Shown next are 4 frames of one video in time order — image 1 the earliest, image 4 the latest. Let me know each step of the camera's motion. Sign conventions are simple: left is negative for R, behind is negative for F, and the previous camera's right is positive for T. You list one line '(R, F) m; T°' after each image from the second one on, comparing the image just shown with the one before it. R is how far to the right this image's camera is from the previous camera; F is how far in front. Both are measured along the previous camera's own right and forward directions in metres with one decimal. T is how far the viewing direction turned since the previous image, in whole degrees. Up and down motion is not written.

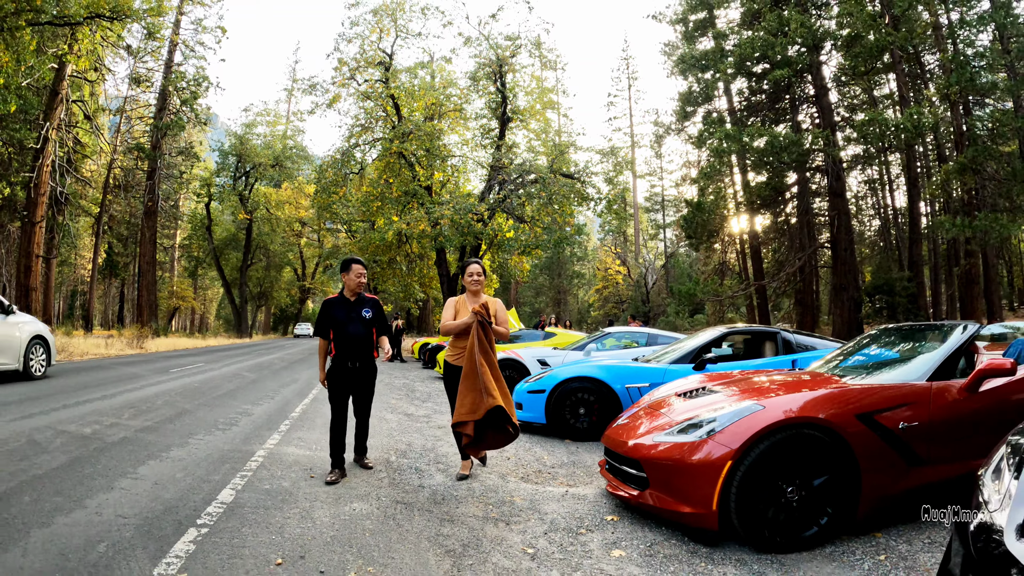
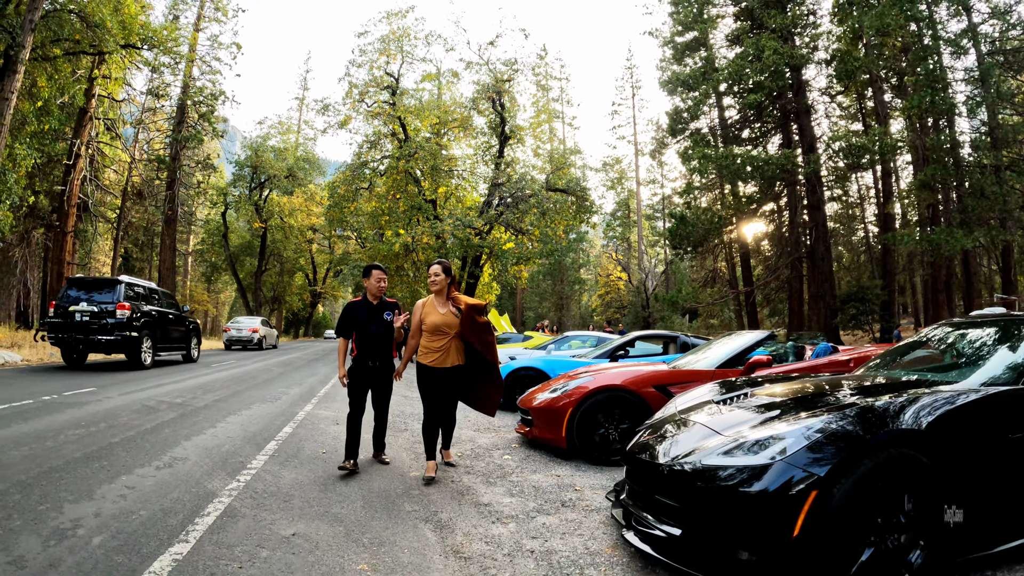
(+0.5, -1.6) m; -1°
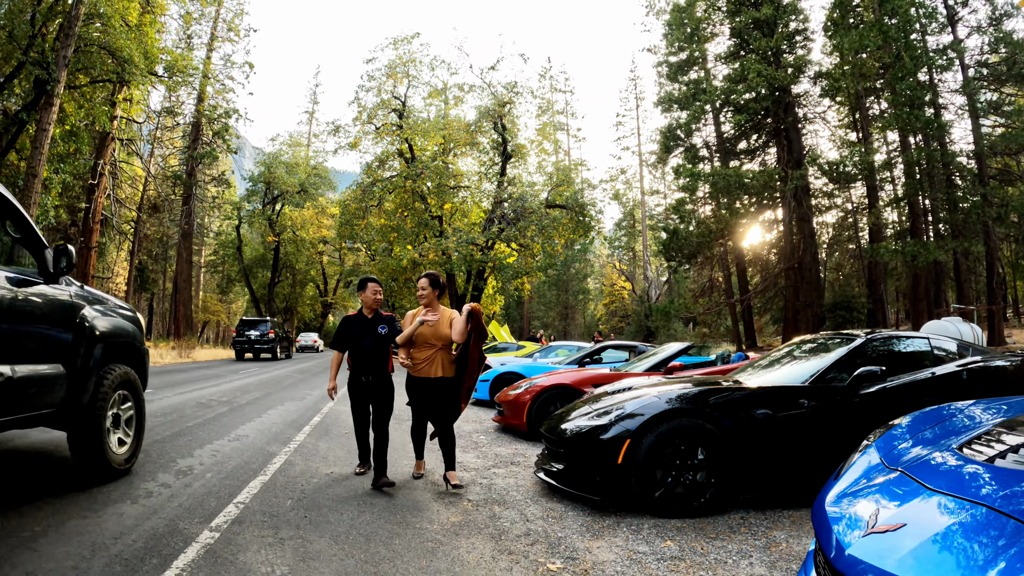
(+0.3, -1.2) m; -1°
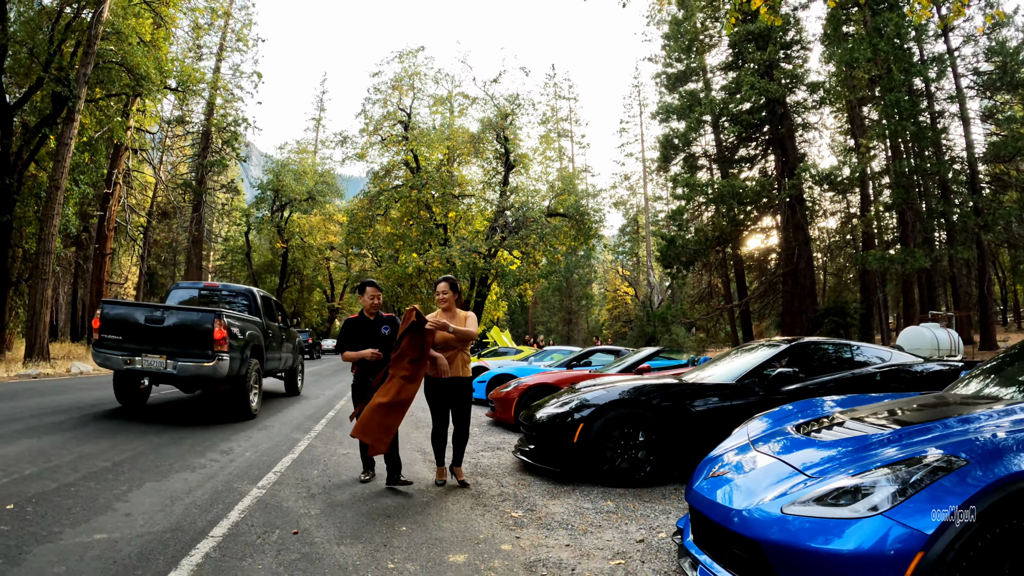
(+0.2, -0.7) m; -1°
